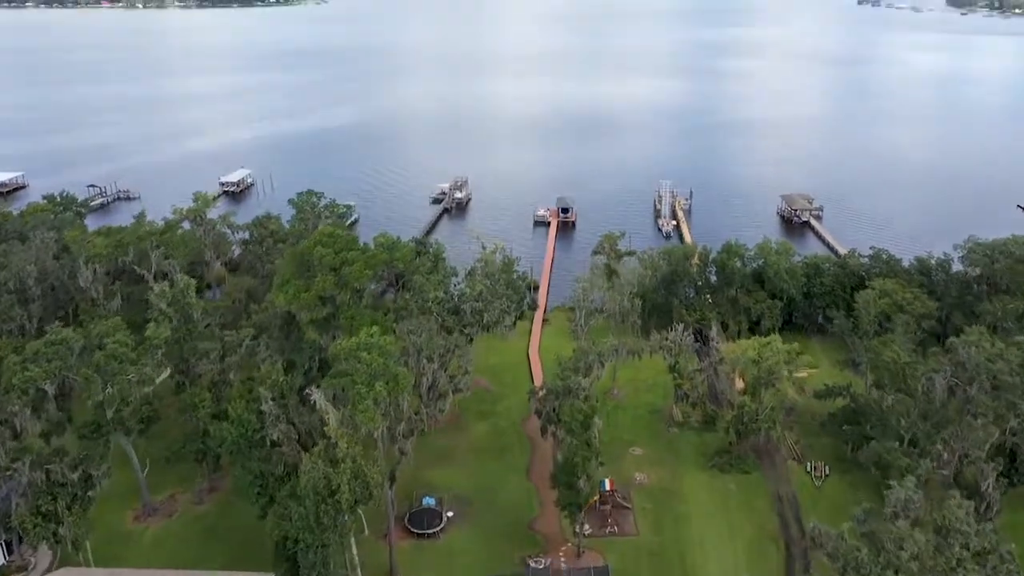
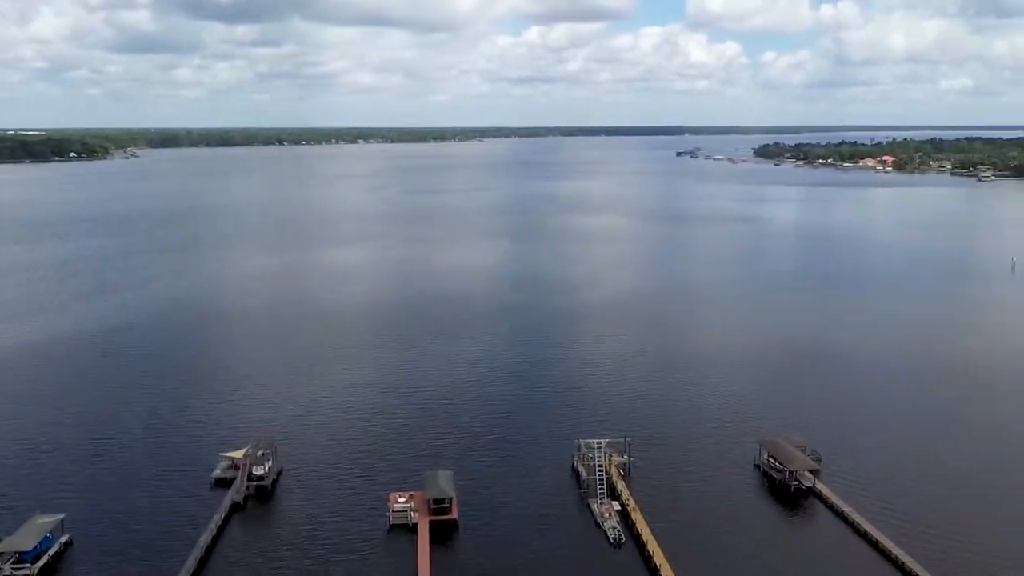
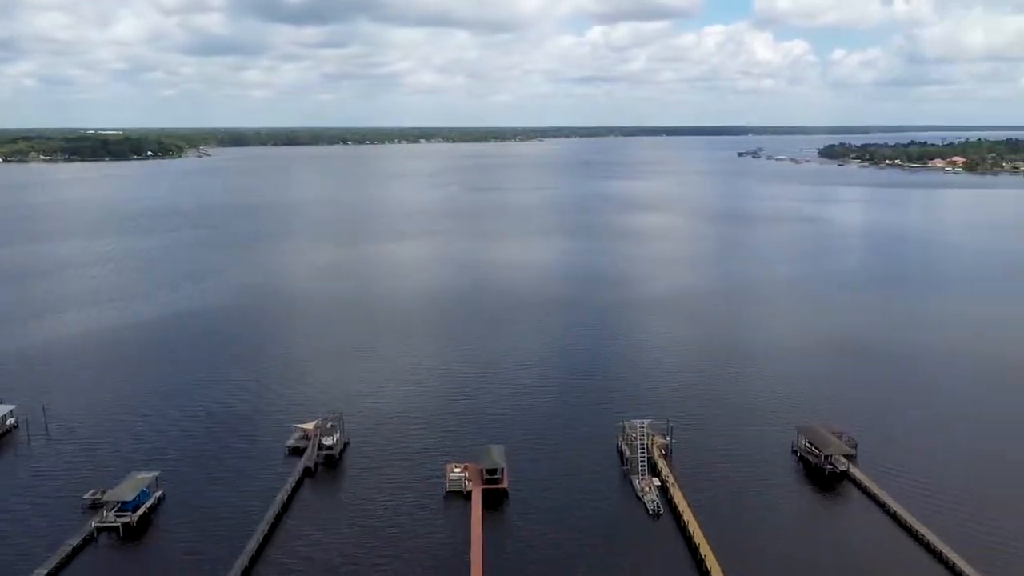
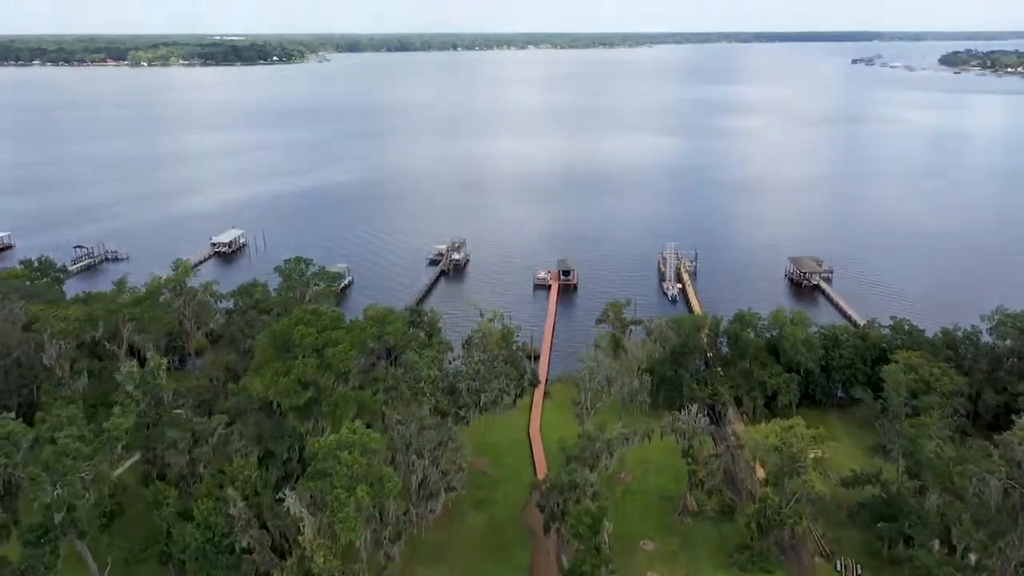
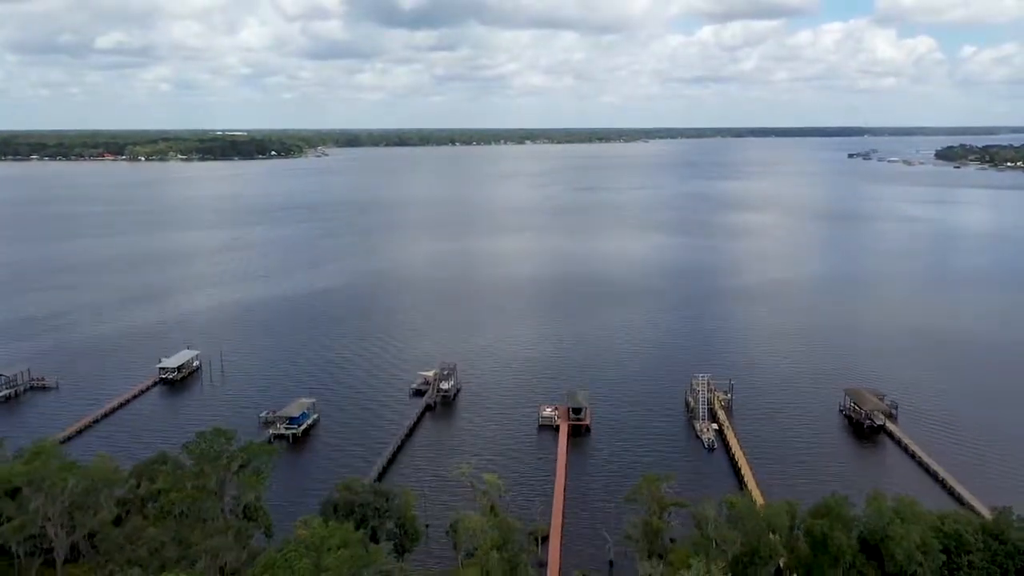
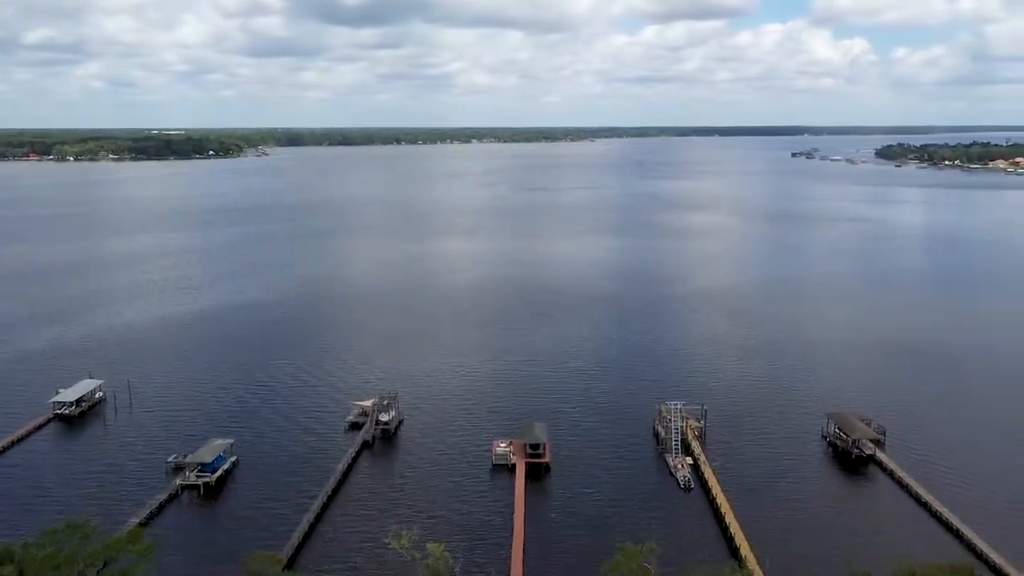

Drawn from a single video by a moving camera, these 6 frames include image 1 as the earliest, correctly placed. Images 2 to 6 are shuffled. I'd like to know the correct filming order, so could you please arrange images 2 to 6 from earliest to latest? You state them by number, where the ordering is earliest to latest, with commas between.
4, 5, 6, 3, 2
